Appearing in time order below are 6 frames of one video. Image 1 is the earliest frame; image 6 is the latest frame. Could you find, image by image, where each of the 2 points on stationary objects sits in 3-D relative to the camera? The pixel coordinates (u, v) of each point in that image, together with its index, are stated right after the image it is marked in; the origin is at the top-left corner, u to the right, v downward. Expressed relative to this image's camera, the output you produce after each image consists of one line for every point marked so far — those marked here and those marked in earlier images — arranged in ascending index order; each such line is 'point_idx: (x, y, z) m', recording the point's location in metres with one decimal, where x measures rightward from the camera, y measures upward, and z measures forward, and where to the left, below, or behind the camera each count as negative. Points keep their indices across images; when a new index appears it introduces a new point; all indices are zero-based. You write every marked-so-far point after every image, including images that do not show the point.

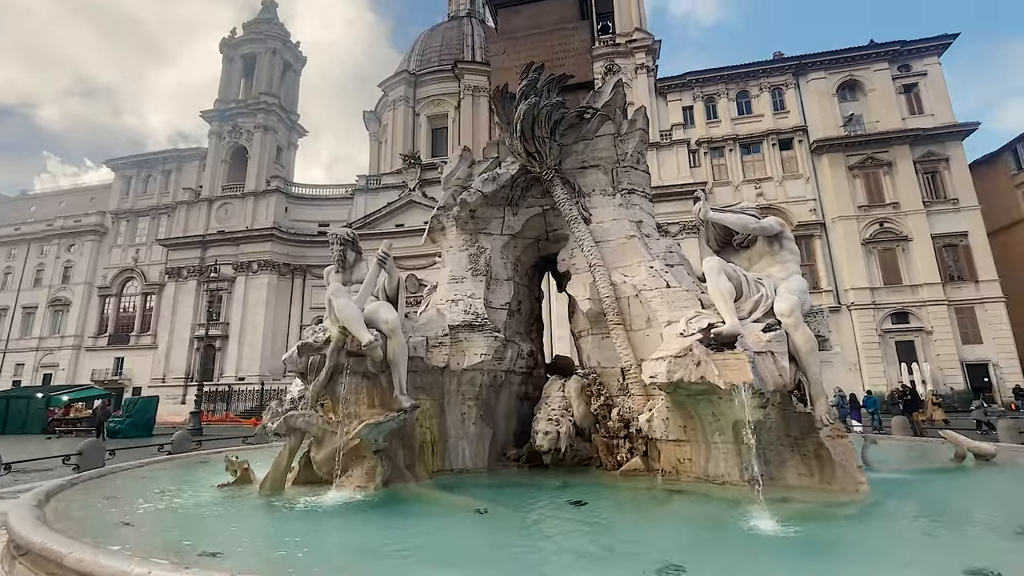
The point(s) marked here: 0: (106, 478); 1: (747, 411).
0: (-5.0, -2.4, +6.6) m
1: (+2.1, -1.1, +4.7) m
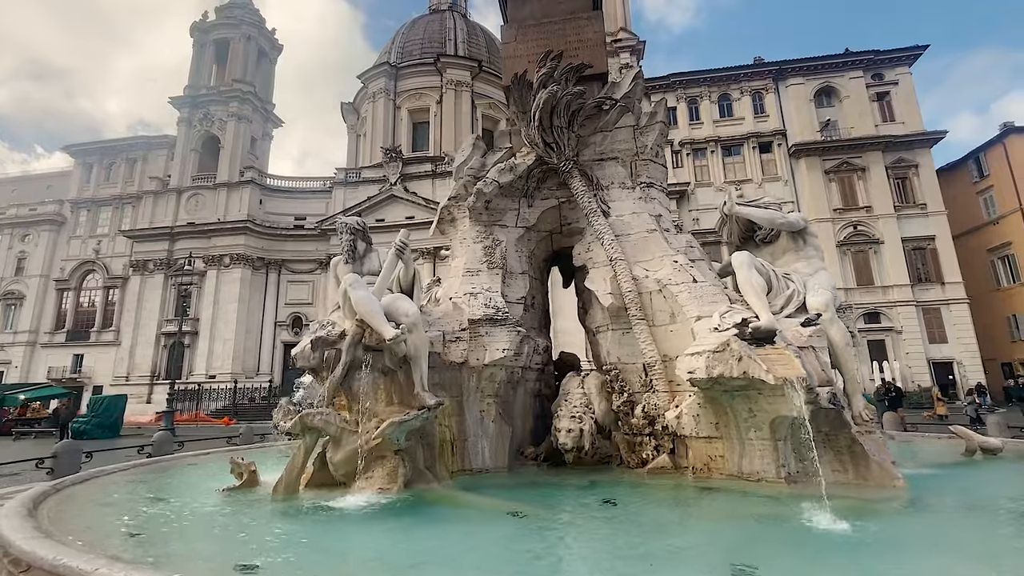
0: (-4.8, -2.2, +6.1) m
1: (+2.4, -1.0, +4.6) m
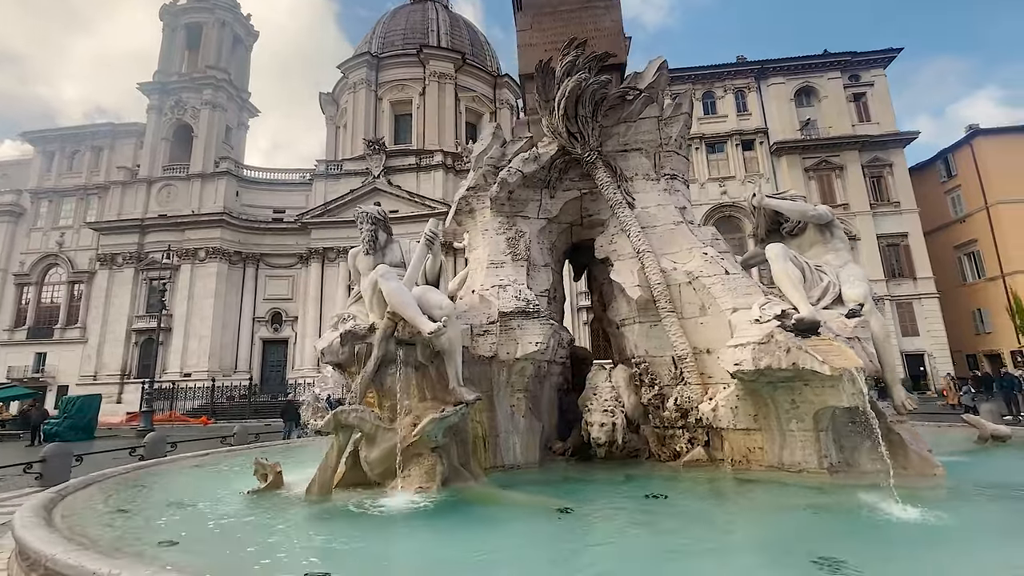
0: (-4.4, -2.2, +5.7) m
1: (+2.8, -0.9, +4.6) m
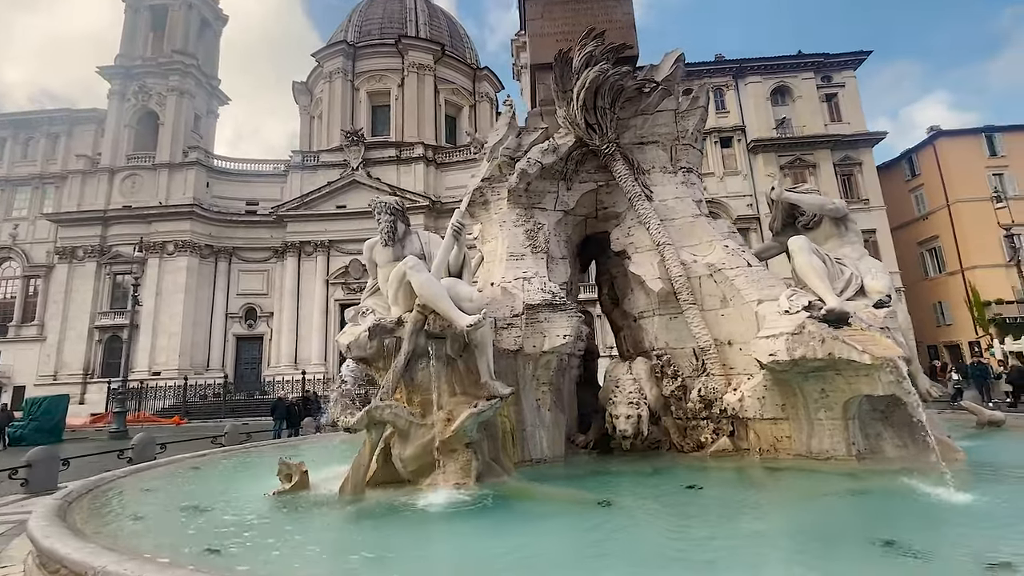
0: (-4.1, -2.1, +5.4) m
1: (+3.2, -0.9, +4.7) m
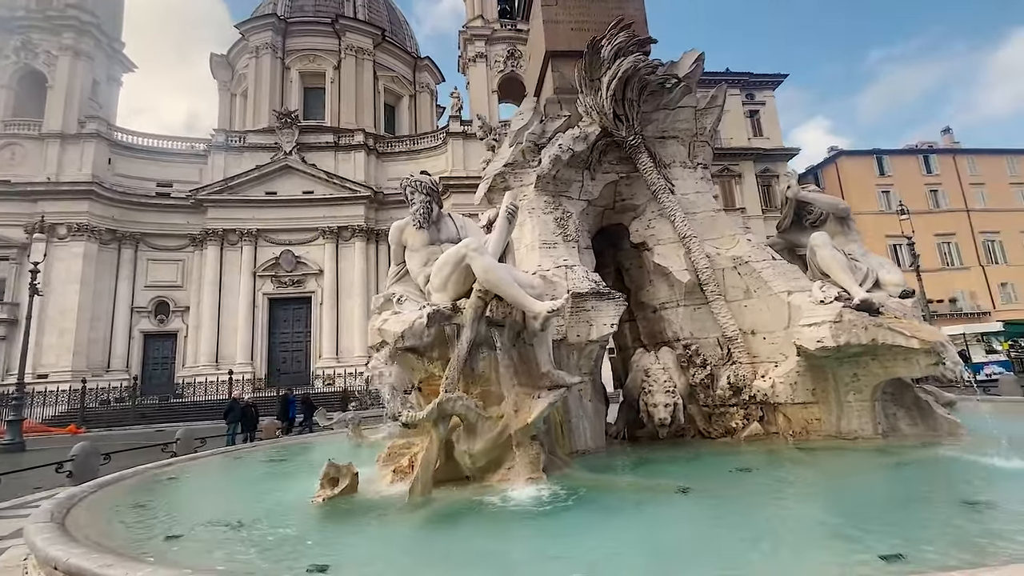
0: (-3.5, -1.9, +4.5) m
1: (+3.8, -0.8, +5.2) m
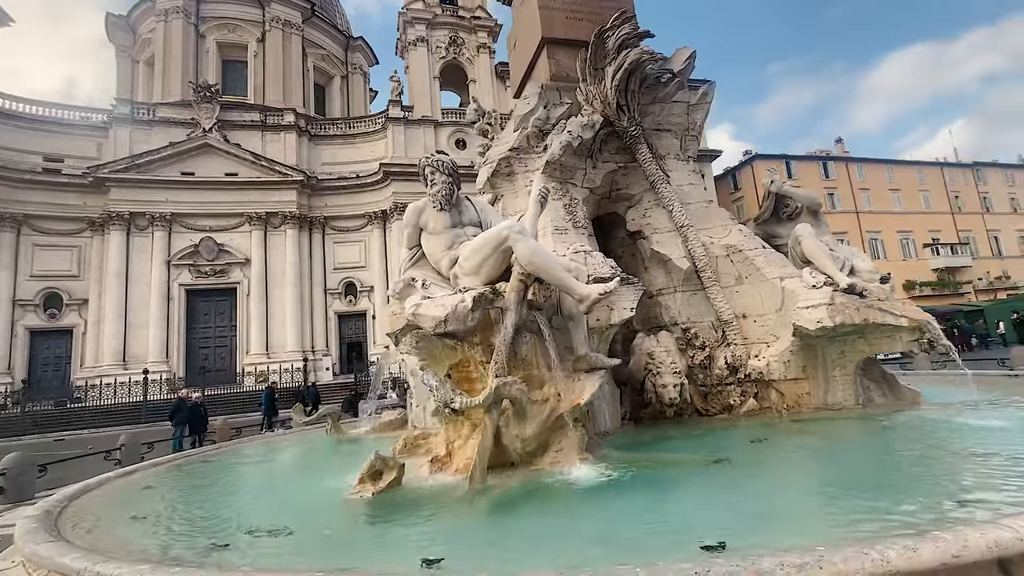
0: (-3.0, -1.7, +3.9) m
1: (+4.0, -0.6, +5.8) m
